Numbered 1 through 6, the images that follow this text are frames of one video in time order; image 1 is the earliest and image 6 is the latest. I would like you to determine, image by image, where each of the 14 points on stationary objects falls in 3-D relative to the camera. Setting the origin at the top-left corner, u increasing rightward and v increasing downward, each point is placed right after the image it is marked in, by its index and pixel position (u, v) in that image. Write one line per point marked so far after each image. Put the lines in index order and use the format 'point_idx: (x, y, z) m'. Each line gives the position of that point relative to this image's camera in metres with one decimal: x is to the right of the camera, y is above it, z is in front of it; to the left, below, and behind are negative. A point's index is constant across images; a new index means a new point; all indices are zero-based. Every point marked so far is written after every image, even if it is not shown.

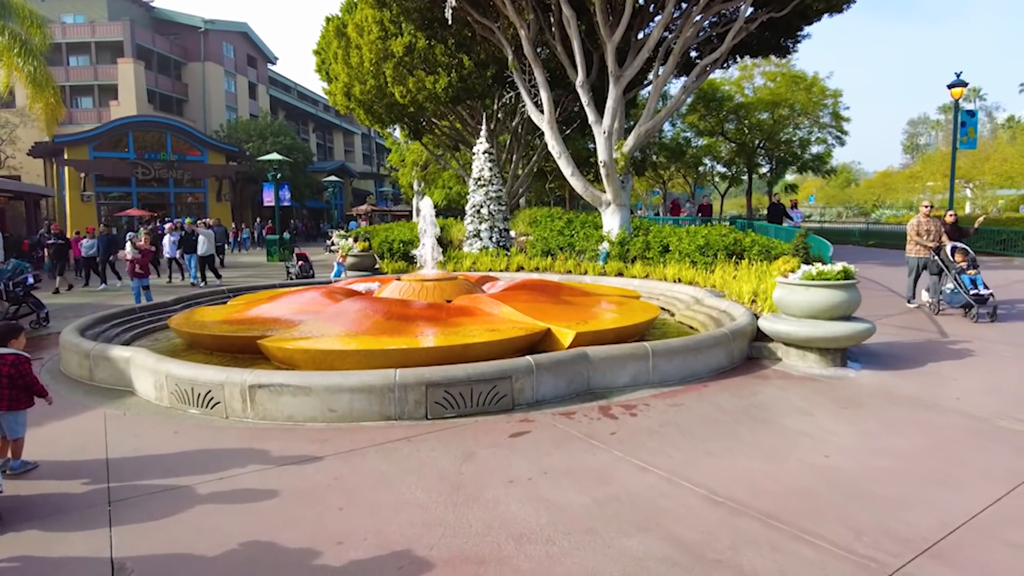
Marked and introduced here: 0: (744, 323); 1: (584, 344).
0: (+2.6, -0.4, +7.1) m
1: (+0.8, -0.6, +6.9) m
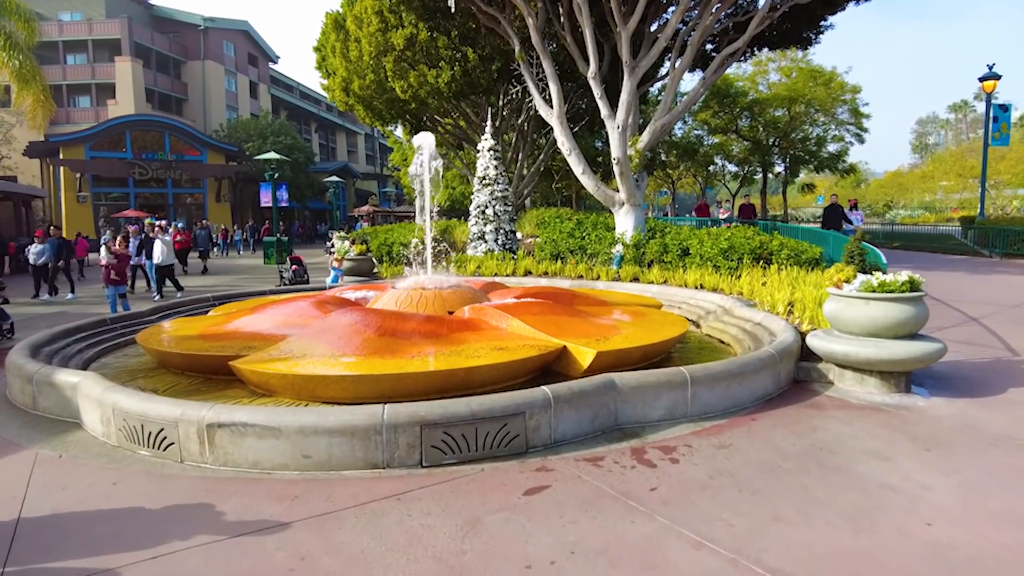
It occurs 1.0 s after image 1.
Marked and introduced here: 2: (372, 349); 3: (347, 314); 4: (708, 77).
0: (+2.7, -0.5, +6.2) m
1: (+0.9, -0.7, +6.0) m
2: (-1.3, -0.6, +5.9) m
3: (-1.7, -0.3, +6.7) m
4: (+4.6, +5.0, +15.1) m
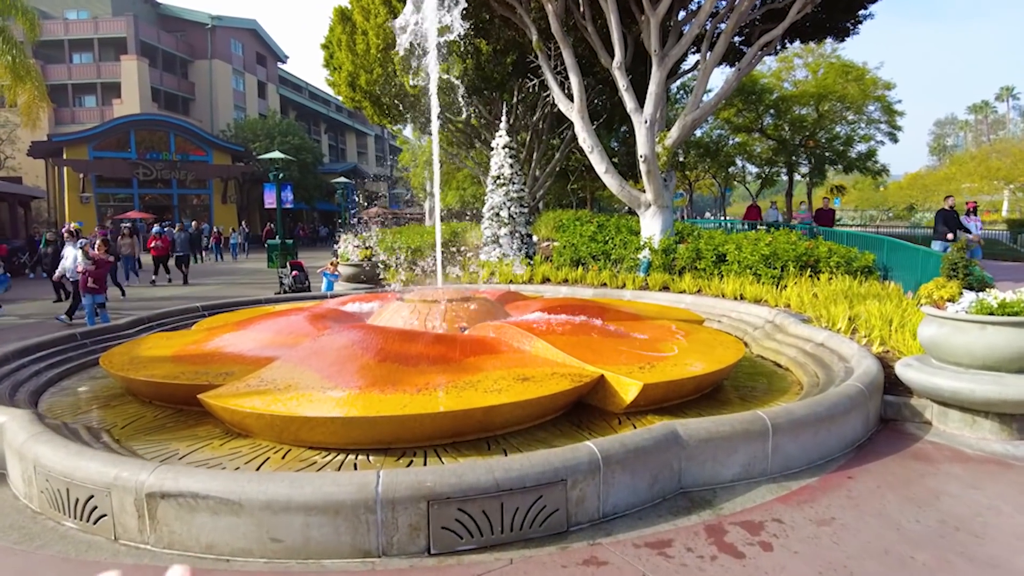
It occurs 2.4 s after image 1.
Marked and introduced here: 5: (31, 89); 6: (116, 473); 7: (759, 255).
0: (+2.9, -0.6, +5.1) m
1: (+1.1, -0.9, +5.0) m
2: (-1.1, -0.7, +4.9) m
3: (-1.5, -0.4, +5.7) m
4: (+5.0, +4.8, +14.1) m
5: (-13.8, +5.7, +18.4) m
6: (-2.0, -0.9, +3.2) m
7: (+4.0, +0.5, +10.3) m
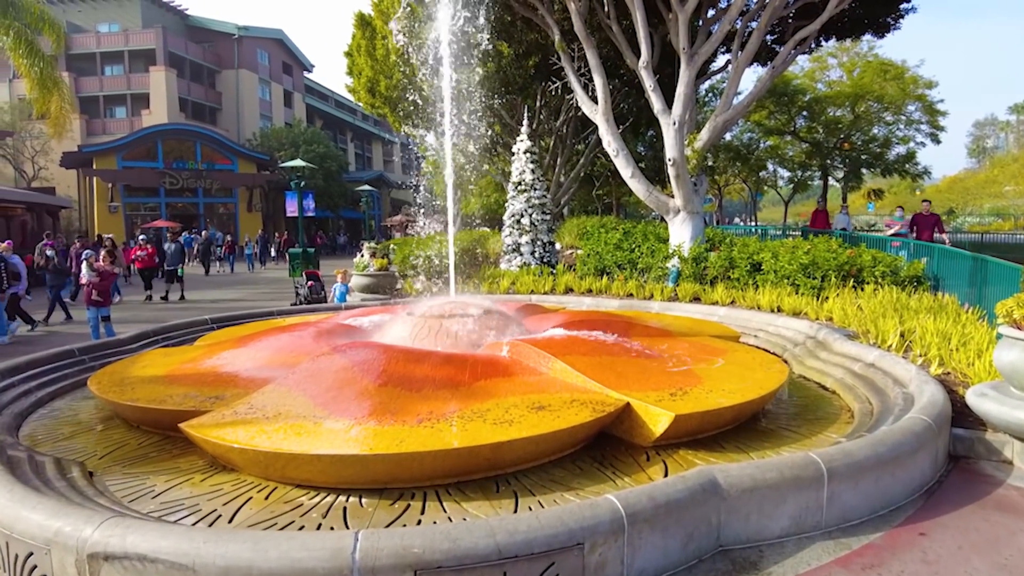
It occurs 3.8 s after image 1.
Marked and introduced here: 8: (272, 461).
0: (+3.0, -0.8, +4.4) m
1: (+1.2, -1.0, +4.4) m
2: (-1.0, -0.8, +4.4) m
3: (-1.4, -0.5, +5.2) m
4: (+5.5, +4.6, +13.4) m
5: (-13.2, +5.4, +18.5) m
6: (-2.0, -1.0, +2.8) m
7: (+4.3, +0.4, +9.6) m
8: (-1.4, -1.0, +3.8) m
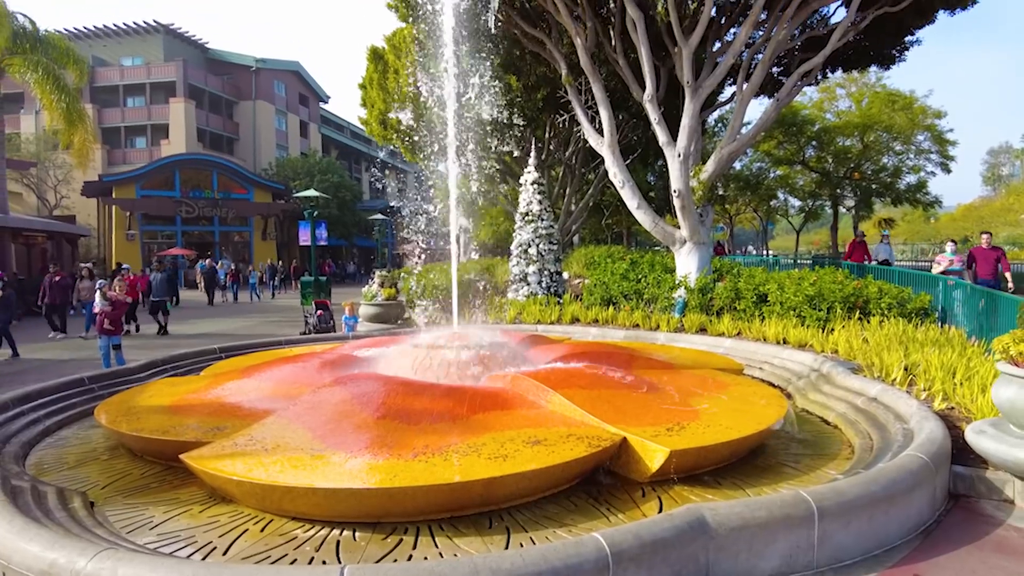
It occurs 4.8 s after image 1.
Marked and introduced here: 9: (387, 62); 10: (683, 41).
0: (+2.9, -1.0, +4.4) m
1: (+1.1, -1.2, +4.4) m
2: (-1.0, -1.0, +4.4) m
3: (-1.4, -0.8, +5.3) m
4: (+5.6, +4.0, +13.5) m
5: (-12.9, +4.6, +19.1) m
6: (-2.0, -1.2, +2.8) m
7: (+4.4, -0.1, +9.6) m
8: (-1.5, -1.2, +3.9) m
9: (-3.7, +6.7, +19.0) m
10: (+3.2, +4.6, +12.0) m
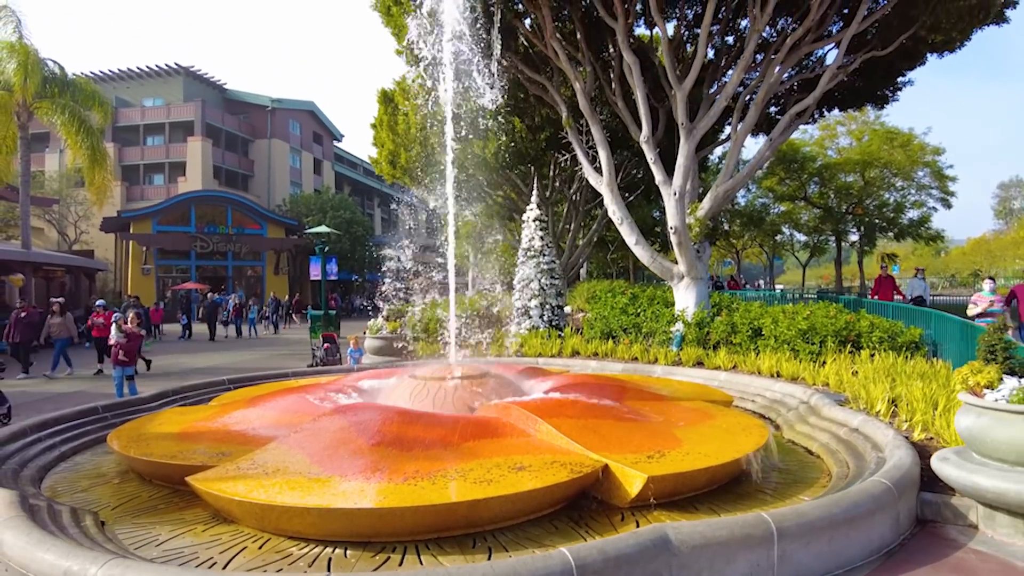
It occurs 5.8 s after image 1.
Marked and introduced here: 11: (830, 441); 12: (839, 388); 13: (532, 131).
0: (+2.8, -1.3, +4.6) m
1: (+1.0, -1.5, +4.6) m
2: (-1.1, -1.3, +4.7) m
3: (-1.5, -1.1, +5.6) m
4: (+5.7, +3.2, +13.9) m
5: (-12.8, +3.6, +19.8) m
6: (-2.2, -1.4, +3.1) m
7: (+4.4, -0.6, +9.8) m
8: (-1.6, -1.5, +4.1) m
9: (-3.5, +5.7, +19.7) m
10: (+3.2, +4.0, +12.5) m
11: (+3.1, -1.5, +6.2) m
12: (+4.0, -1.2, +7.8) m
13: (+0.6, +4.5, +18.2) m
